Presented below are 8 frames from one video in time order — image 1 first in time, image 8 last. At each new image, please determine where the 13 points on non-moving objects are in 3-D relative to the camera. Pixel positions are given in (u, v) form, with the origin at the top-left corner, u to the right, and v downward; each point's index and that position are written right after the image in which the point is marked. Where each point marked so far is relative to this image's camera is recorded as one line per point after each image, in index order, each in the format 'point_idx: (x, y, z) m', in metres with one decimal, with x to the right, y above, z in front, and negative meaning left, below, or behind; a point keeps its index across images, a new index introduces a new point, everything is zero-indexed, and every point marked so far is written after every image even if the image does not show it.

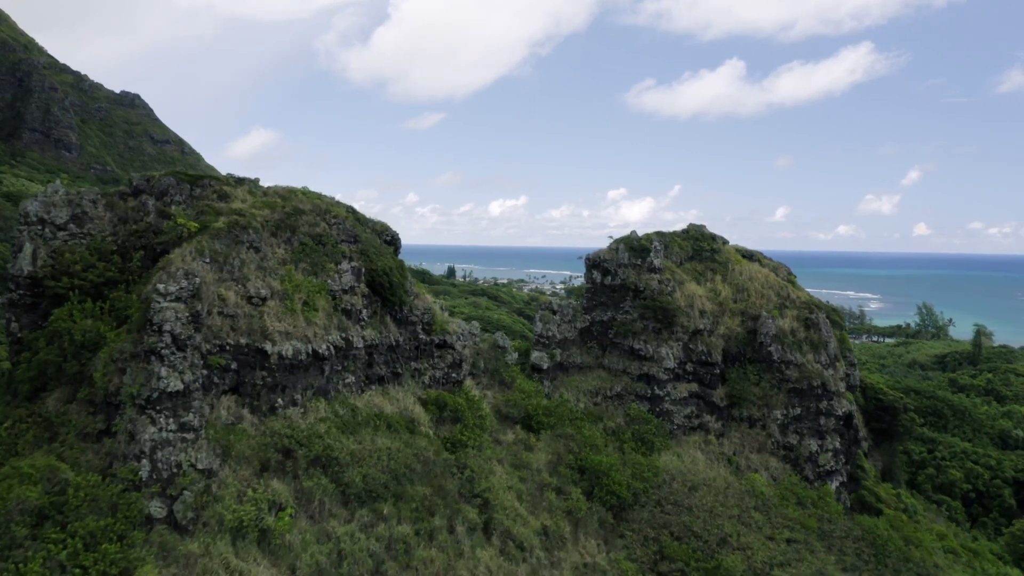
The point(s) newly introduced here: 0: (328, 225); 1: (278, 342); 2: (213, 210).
0: (-4.3, +1.5, +18.7) m
1: (-4.6, -1.1, +15.9) m
2: (-6.5, +1.7, +17.3) m
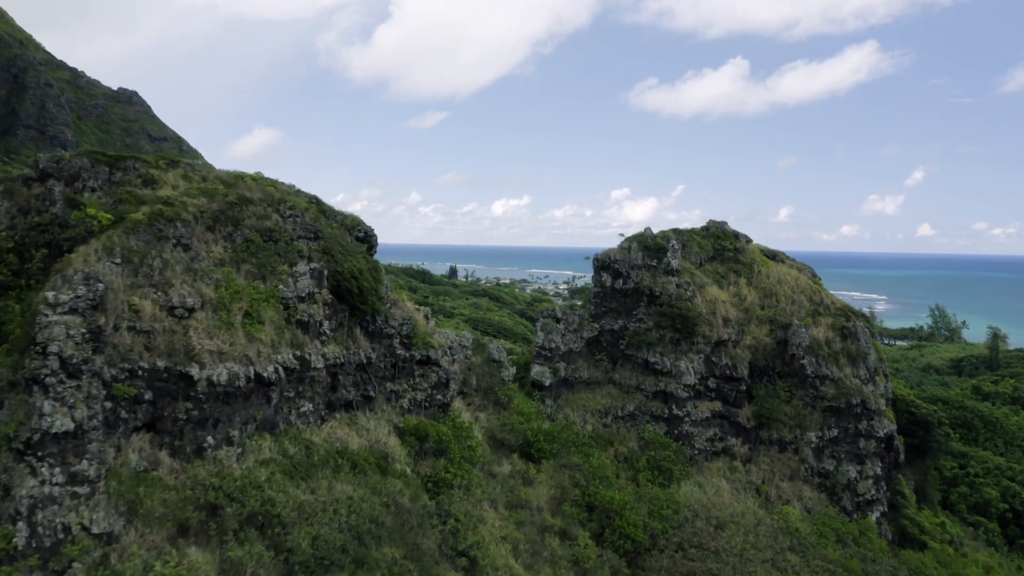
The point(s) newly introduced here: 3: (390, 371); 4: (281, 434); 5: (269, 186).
0: (-4.4, +1.3, +15.4) m
1: (-4.8, -1.2, +12.5) m
2: (-6.6, +1.6, +13.9) m
3: (-2.6, -1.8, +17.0) m
4: (-4.0, -2.5, +13.8) m
5: (-4.8, +2.0, +15.8) m
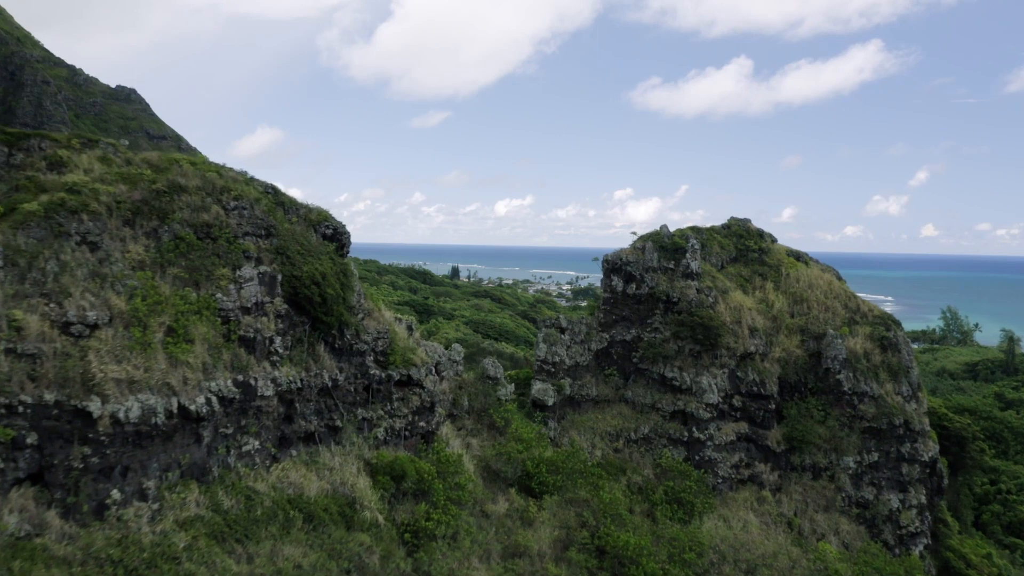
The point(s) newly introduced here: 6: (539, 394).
0: (-4.5, +1.2, +12.5) m
1: (-4.8, -1.3, +9.7) m
2: (-6.7, +1.5, +11.1) m
3: (-2.7, -1.9, +14.2) m
4: (-4.1, -2.7, +11.0) m
5: (-4.9, +1.9, +13.0) m
6: (+0.7, -2.6, +19.6) m
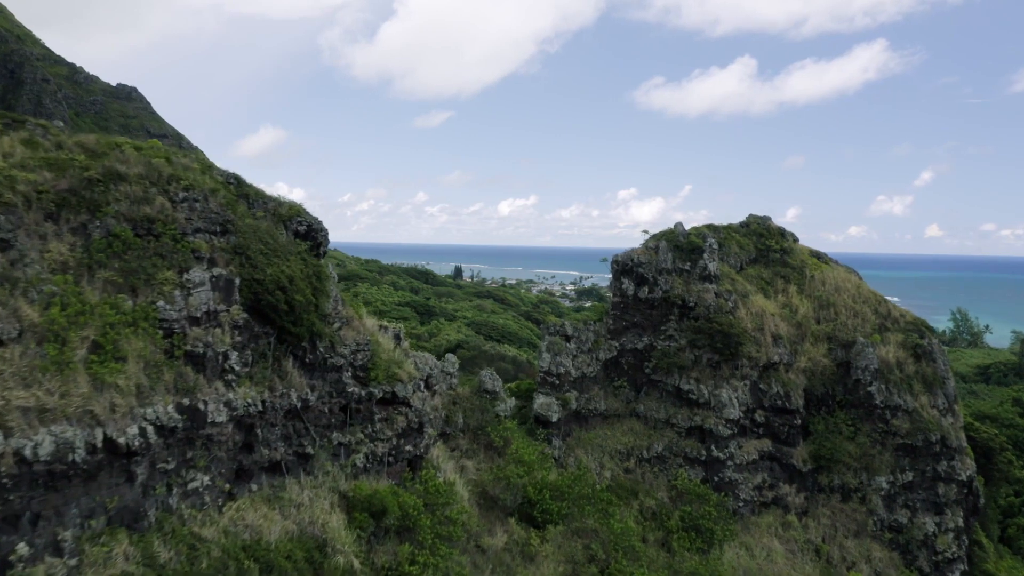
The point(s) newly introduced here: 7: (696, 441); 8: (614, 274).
0: (-4.5, +1.1, +10.7) m
1: (-4.9, -1.4, +7.9) m
2: (-6.7, +1.4, +9.3) m
3: (-2.7, -2.0, +12.3) m
4: (-4.1, -2.7, +9.1) m
5: (-4.9, +1.8, +11.1) m
6: (+0.7, -2.7, +17.7) m
7: (+4.3, -3.5, +18.6) m
8: (+2.6, +0.4, +20.1) m
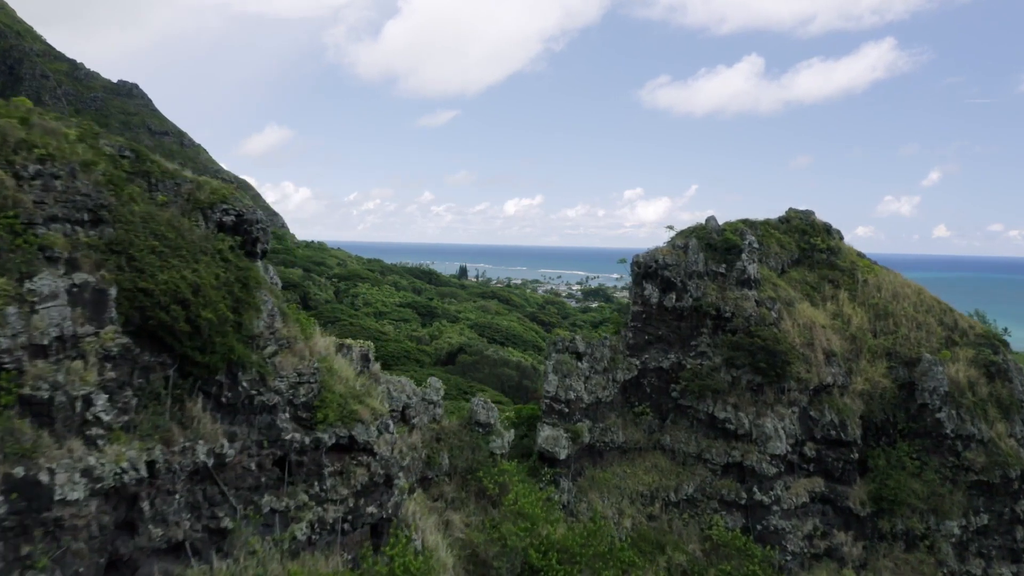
0: (-4.6, +1.0, +7.5) m
1: (-5.0, -1.5, +4.7) m
2: (-6.8, +1.3, +6.1) m
3: (-2.8, -2.1, +9.1) m
4: (-4.2, -2.9, +5.9) m
5: (-5.0, +1.7, +7.9) m
6: (+0.6, -2.8, +14.5) m
7: (+4.2, -3.7, +15.3) m
8: (+2.6, +0.2, +16.9) m
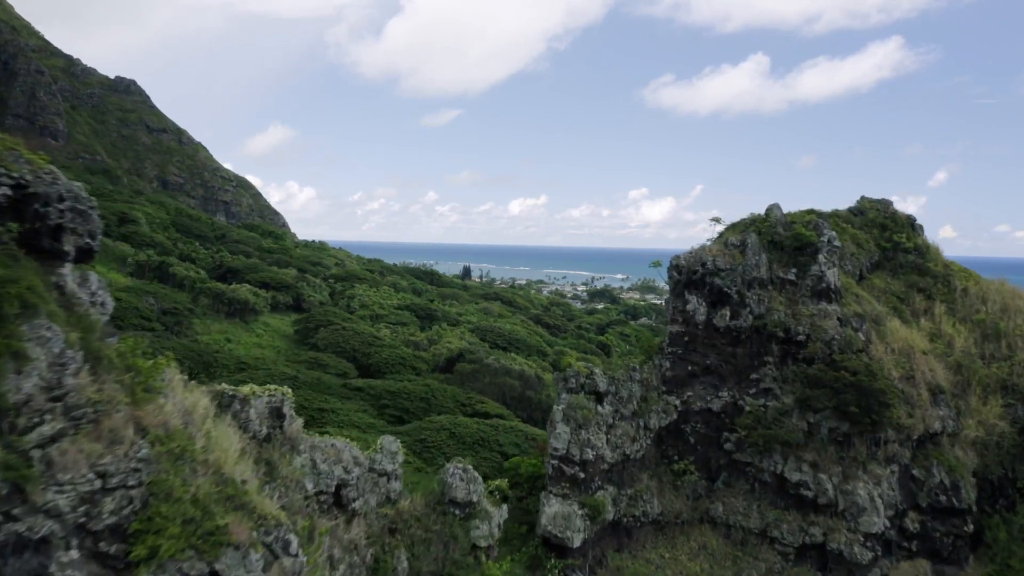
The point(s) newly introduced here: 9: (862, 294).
0: (-4.7, +0.8, +3.3) m
1: (-5.1, -1.7, +0.5) m
2: (-6.9, +1.1, +1.9) m
3: (-2.9, -2.3, +4.9) m
4: (-4.3, -3.0, +1.7) m
5: (-5.1, +1.5, +3.7) m
6: (+0.6, -3.0, +10.2) m
7: (+4.2, -3.9, +11.0) m
8: (+2.5, 0.0, +12.6) m
9: (+5.8, -0.1, +13.3) m
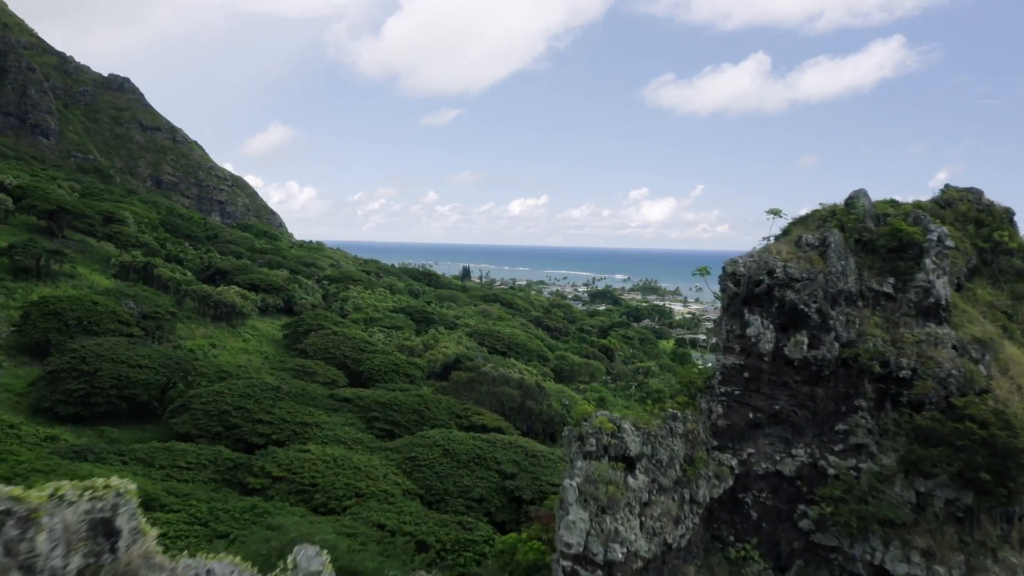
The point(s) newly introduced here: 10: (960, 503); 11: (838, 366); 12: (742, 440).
0: (-4.8, +0.7, +0.1) m
1: (-5.2, -1.9, -2.8) m
2: (-7.0, +0.9, -1.3) m
3: (-3.0, -2.5, +1.7) m
4: (-4.4, -3.2, -1.5) m
5: (-5.2, +1.3, +0.5) m
6: (+0.5, -3.2, +7.0) m
7: (+4.1, -4.1, +7.8) m
8: (+2.4, -0.1, +9.4) m
9: (+5.7, -0.3, +10.1) m
10: (+4.6, -2.1, +8.2) m
11: (+3.7, -0.8, +8.9) m
12: (+2.5, -1.6, +9.2) m
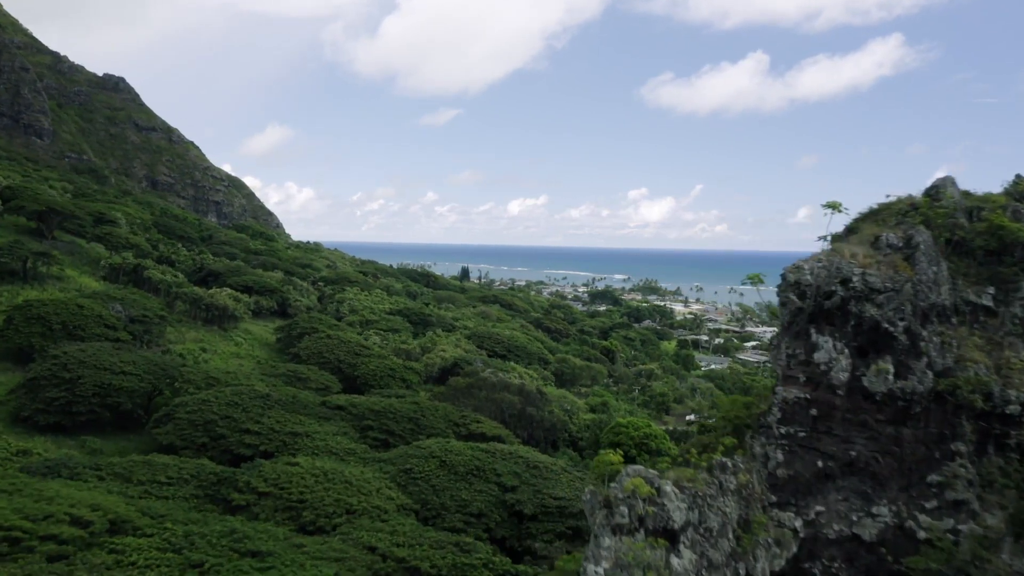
0: (-4.8, +0.5, -1.8) m
1: (-5.2, -2.0, -4.6) m
2: (-6.9, +0.8, -3.1) m
3: (-2.9, -2.6, -0.1) m
4: (-4.4, -3.4, -3.3) m
5: (-5.2, +1.2, -1.3) m
6: (+0.5, -3.3, +5.2) m
7: (+4.1, -4.2, +6.0) m
8: (+2.4, -0.3, +7.6) m
9: (+5.8, -0.4, +8.3) m
10: (+4.6, -2.2, +6.4) m
11: (+3.7, -0.9, +7.1) m
12: (+2.6, -1.7, +7.4) m
